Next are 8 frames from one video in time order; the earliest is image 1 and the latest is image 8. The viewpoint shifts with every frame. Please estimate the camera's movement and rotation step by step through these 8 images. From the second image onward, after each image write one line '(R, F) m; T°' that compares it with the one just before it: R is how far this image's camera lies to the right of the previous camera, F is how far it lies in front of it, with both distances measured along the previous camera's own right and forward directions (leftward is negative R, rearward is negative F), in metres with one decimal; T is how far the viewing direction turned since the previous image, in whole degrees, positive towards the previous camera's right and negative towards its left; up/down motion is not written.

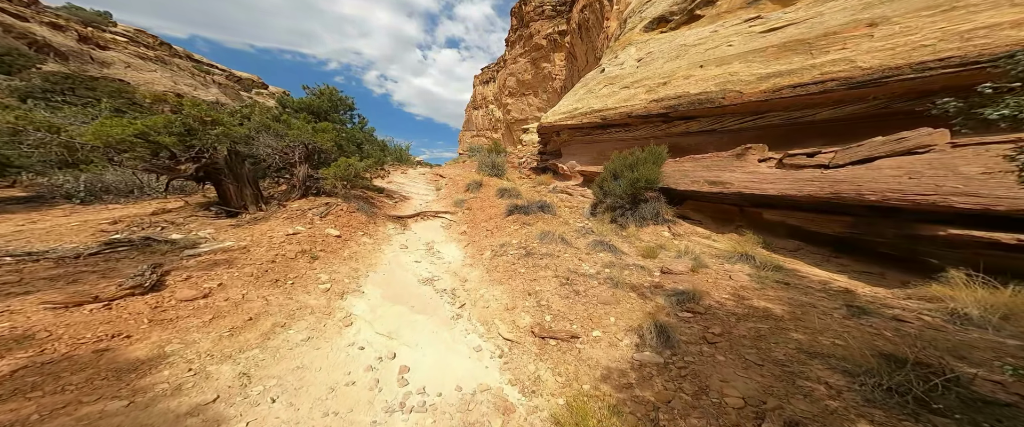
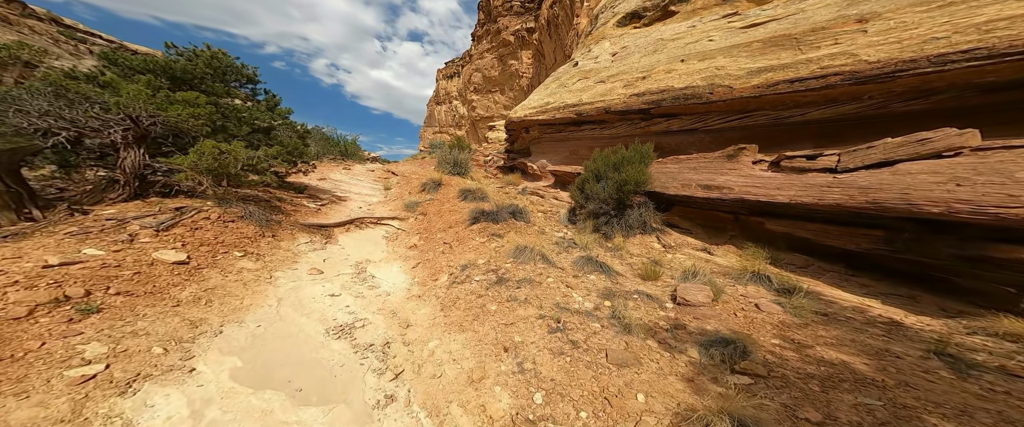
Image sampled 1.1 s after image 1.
(-0.1, +1.5) m; +8°
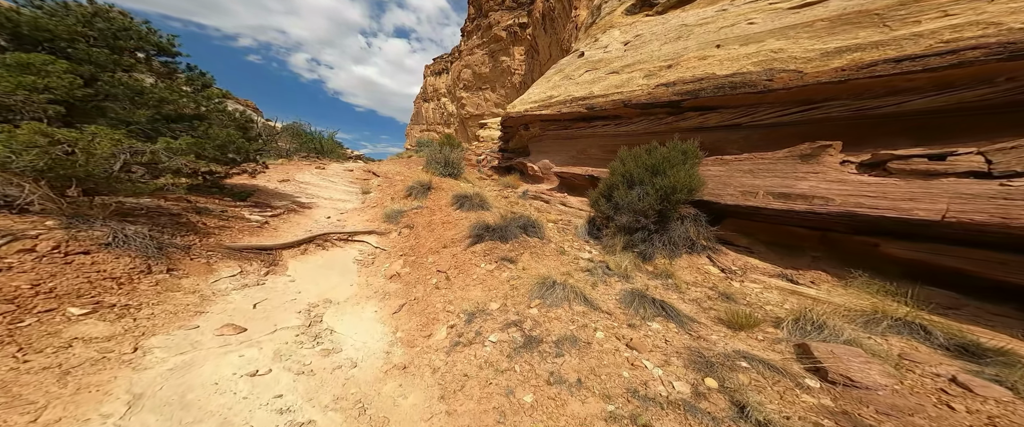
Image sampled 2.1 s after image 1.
(-0.5, +1.4) m; +3°
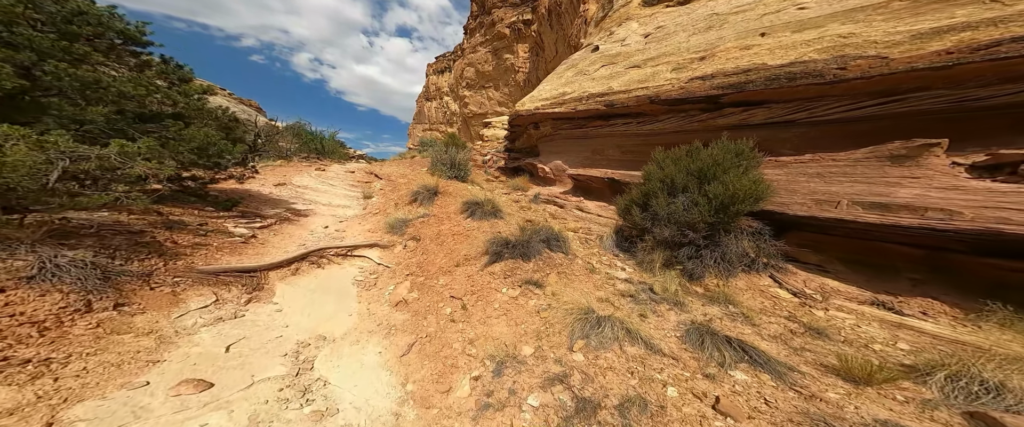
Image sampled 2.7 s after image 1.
(-0.4, +0.6) m; 0°
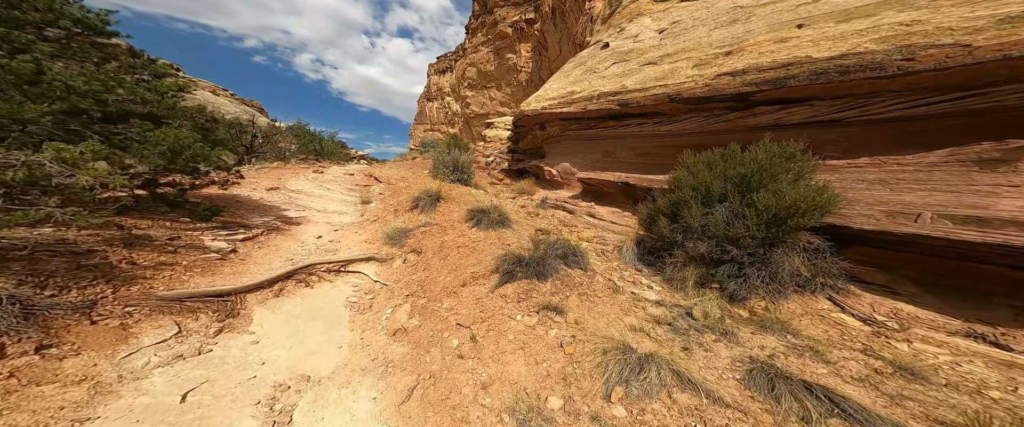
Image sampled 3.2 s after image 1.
(-0.2, +0.5) m; 0°
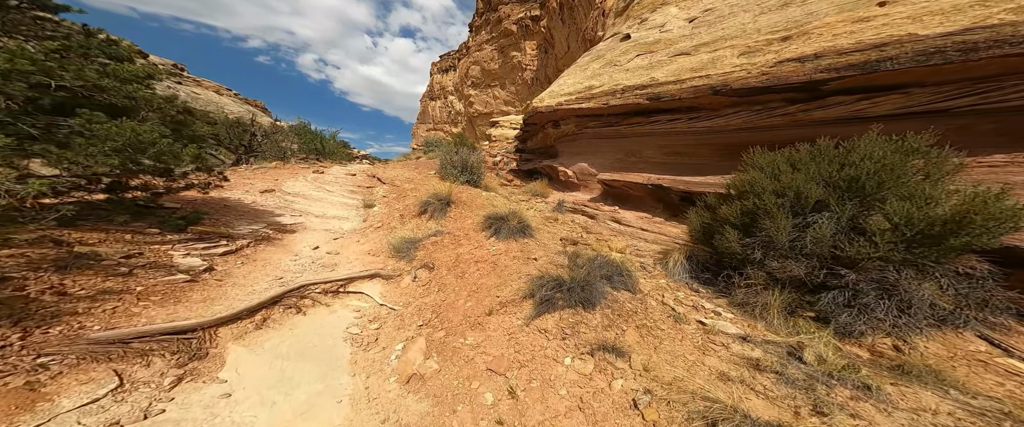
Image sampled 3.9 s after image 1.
(-0.4, +0.7) m; 0°
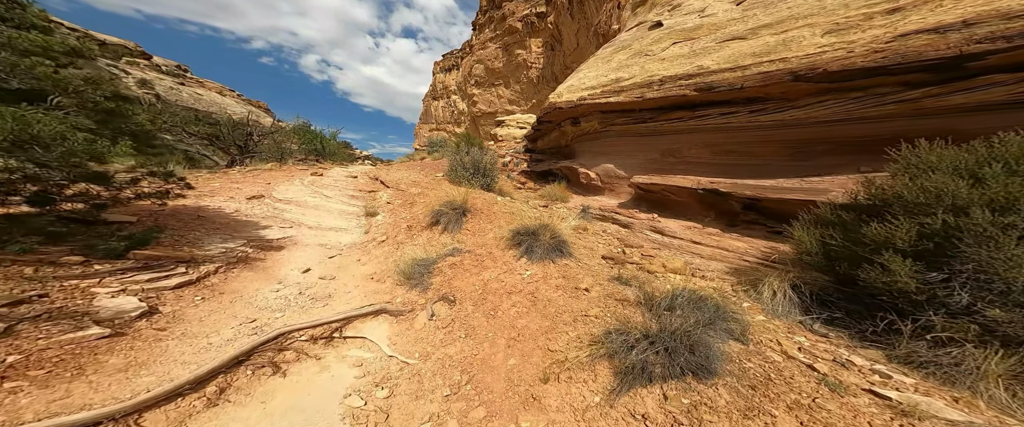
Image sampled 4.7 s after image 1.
(-0.5, +0.9) m; 0°
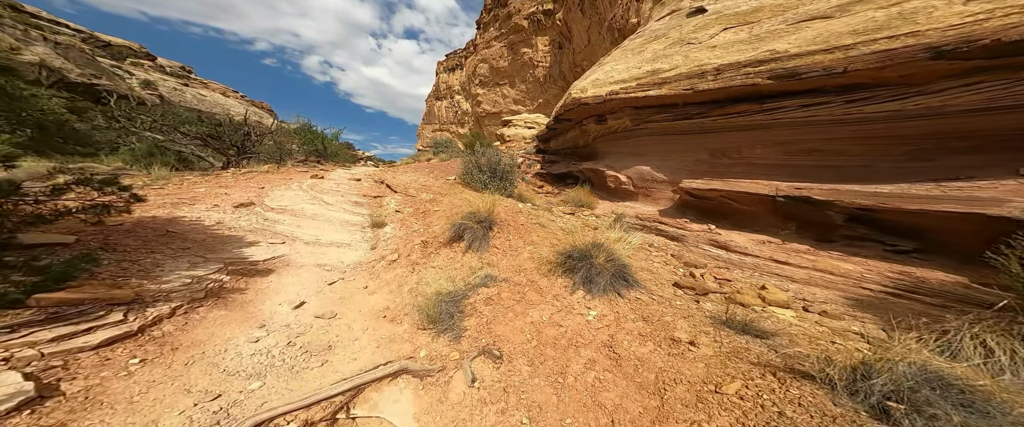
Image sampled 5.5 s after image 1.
(-0.6, +0.9) m; 0°
